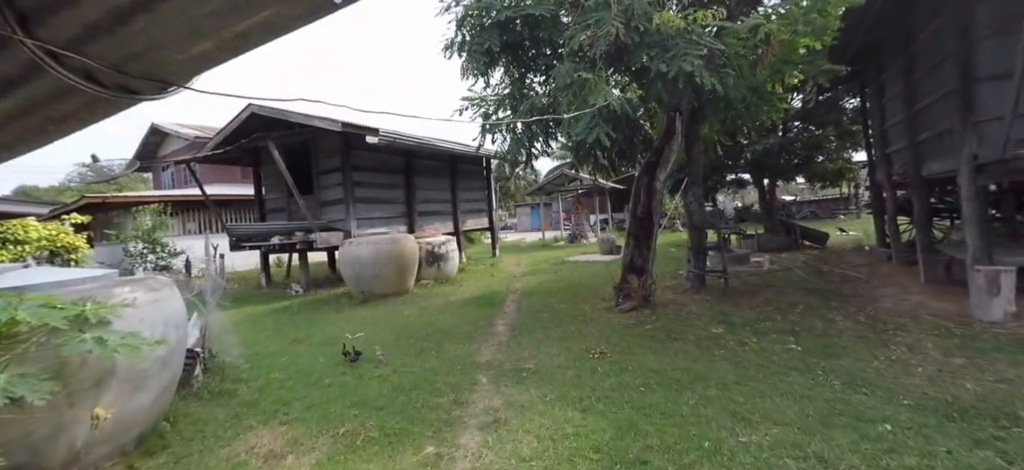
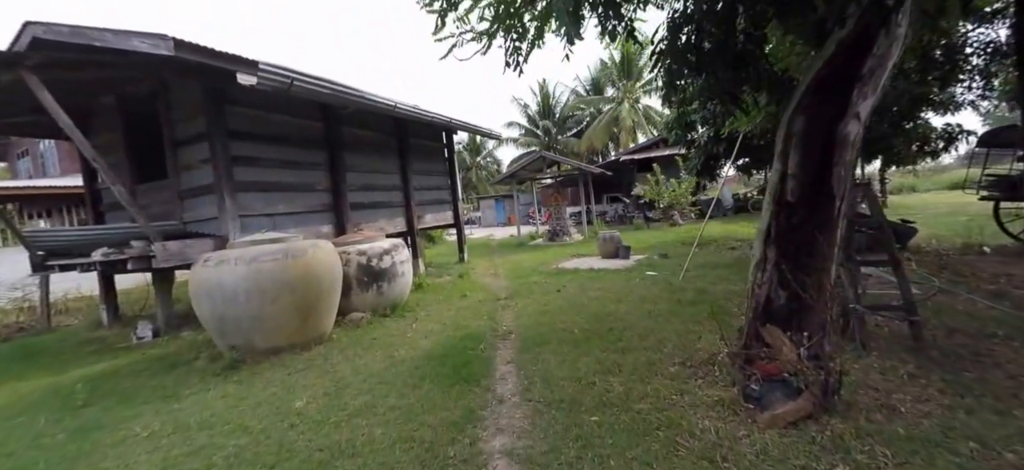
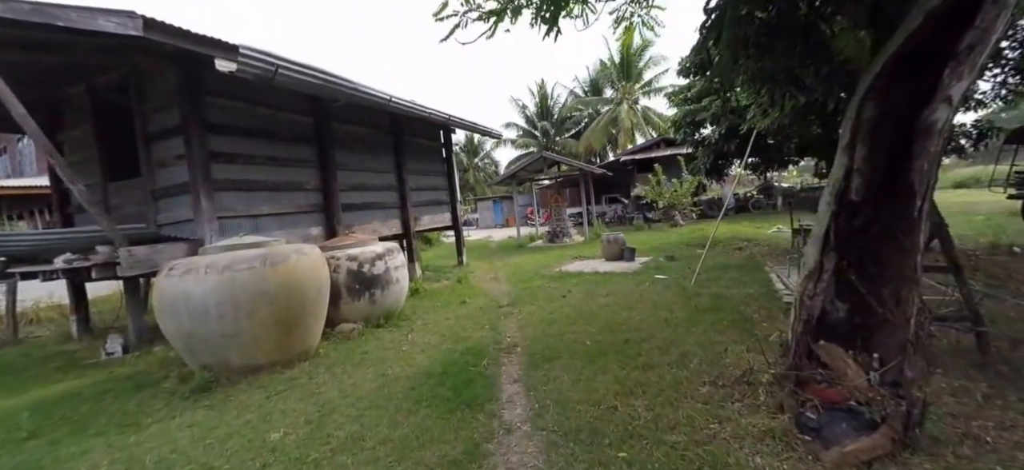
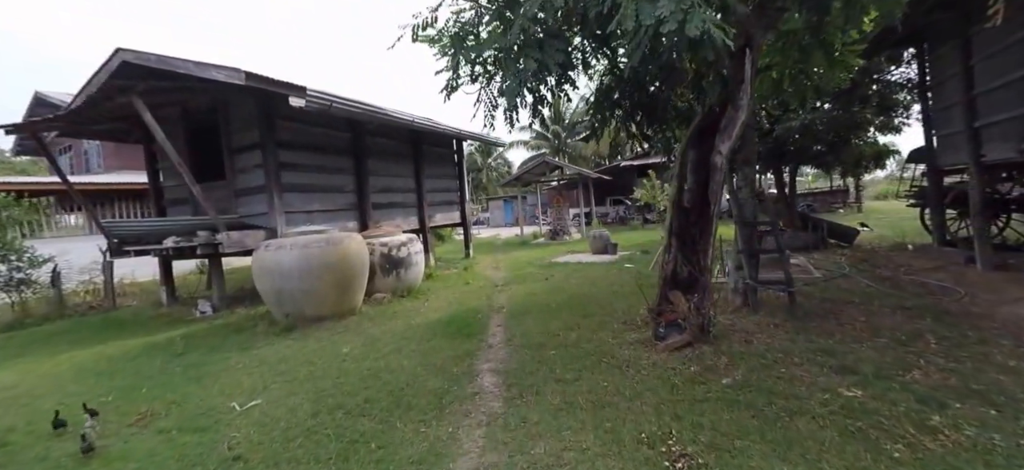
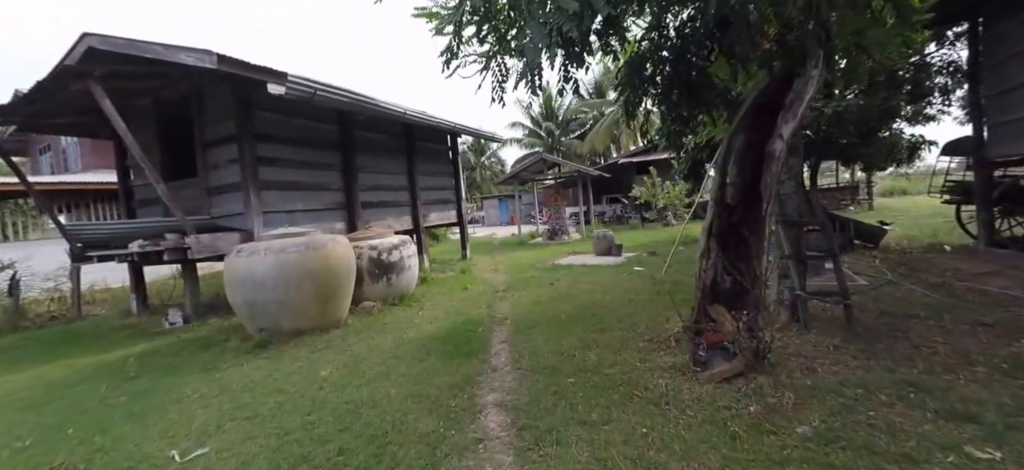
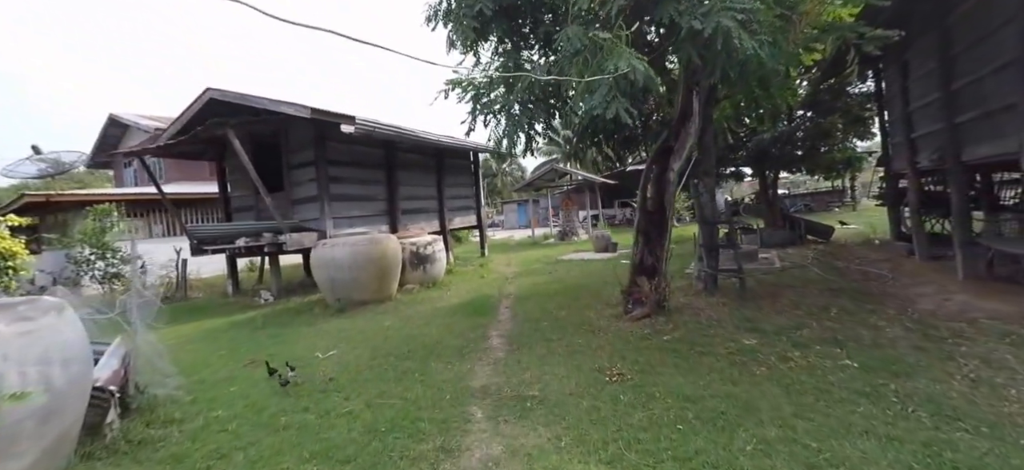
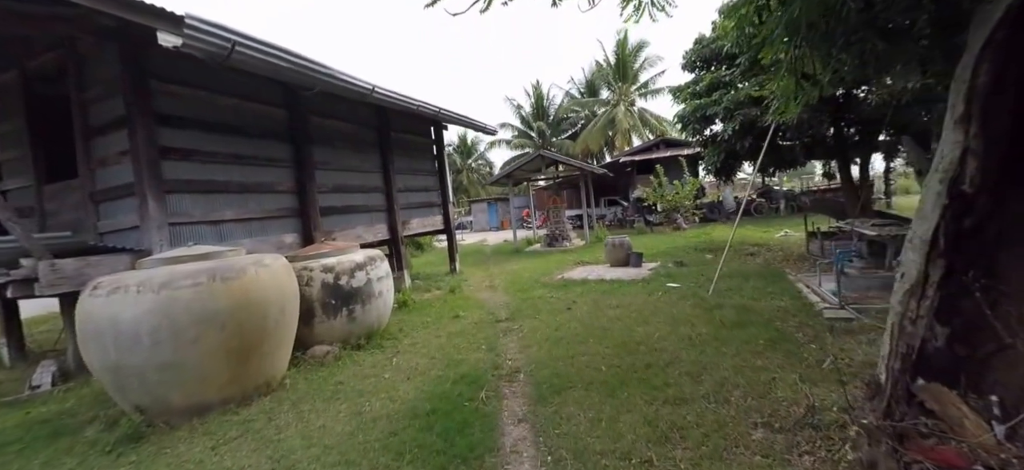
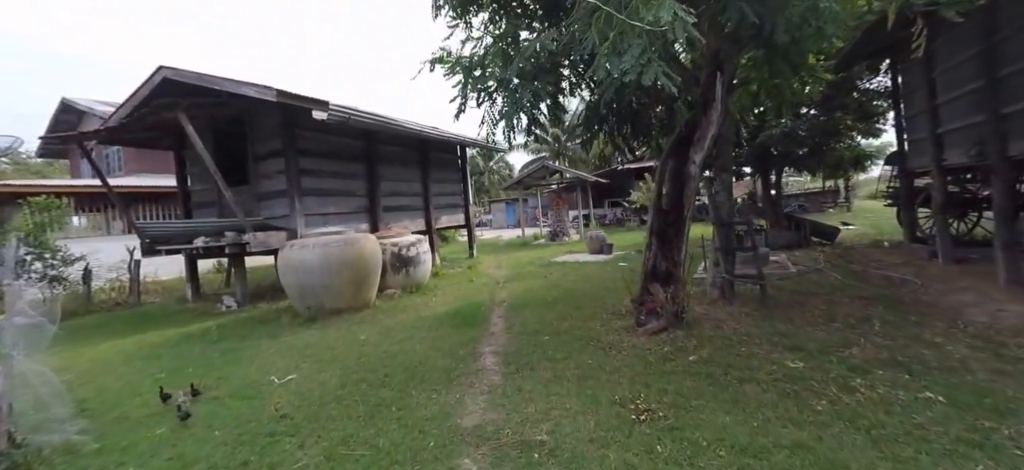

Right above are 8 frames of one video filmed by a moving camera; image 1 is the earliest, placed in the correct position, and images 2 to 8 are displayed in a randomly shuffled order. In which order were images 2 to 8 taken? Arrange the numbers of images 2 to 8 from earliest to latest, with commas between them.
6, 8, 4, 5, 2, 3, 7
